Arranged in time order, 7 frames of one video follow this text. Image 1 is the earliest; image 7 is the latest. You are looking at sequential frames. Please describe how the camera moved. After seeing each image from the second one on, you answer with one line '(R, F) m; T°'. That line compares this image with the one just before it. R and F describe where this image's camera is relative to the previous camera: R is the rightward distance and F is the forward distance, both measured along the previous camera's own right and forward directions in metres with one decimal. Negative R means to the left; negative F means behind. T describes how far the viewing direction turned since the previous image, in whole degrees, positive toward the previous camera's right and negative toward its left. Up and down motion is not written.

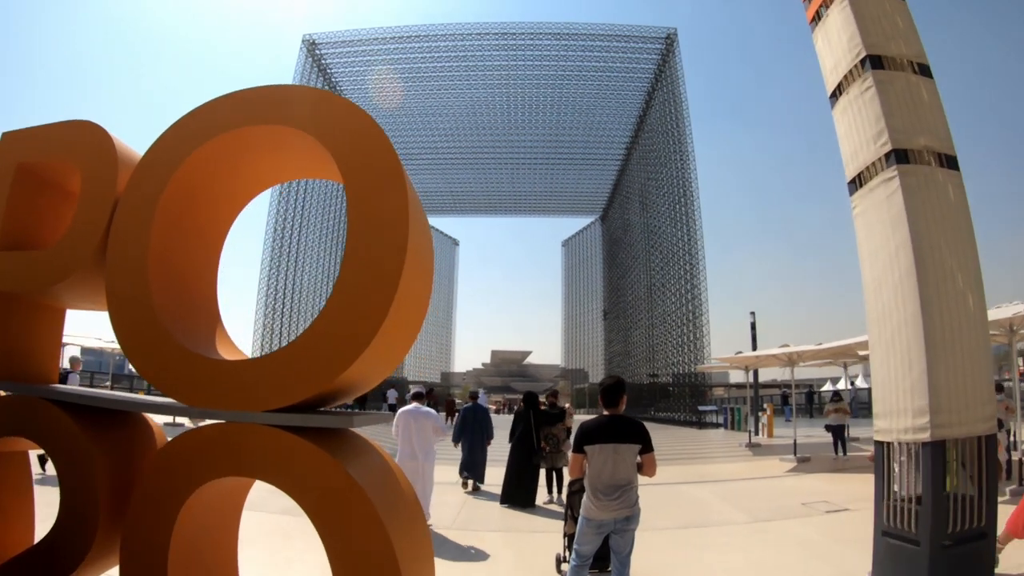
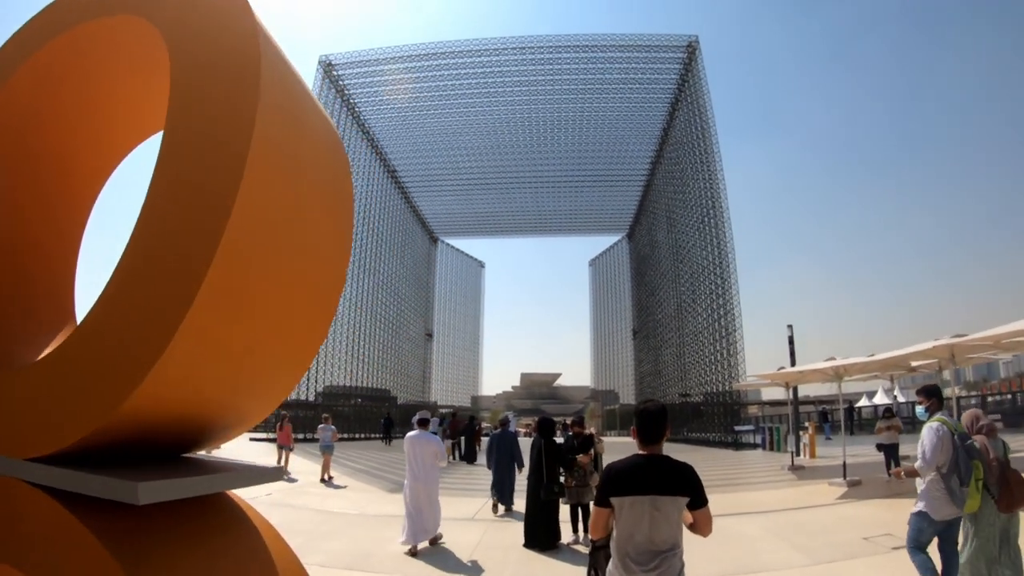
(+0.1, +0.8) m; -2°
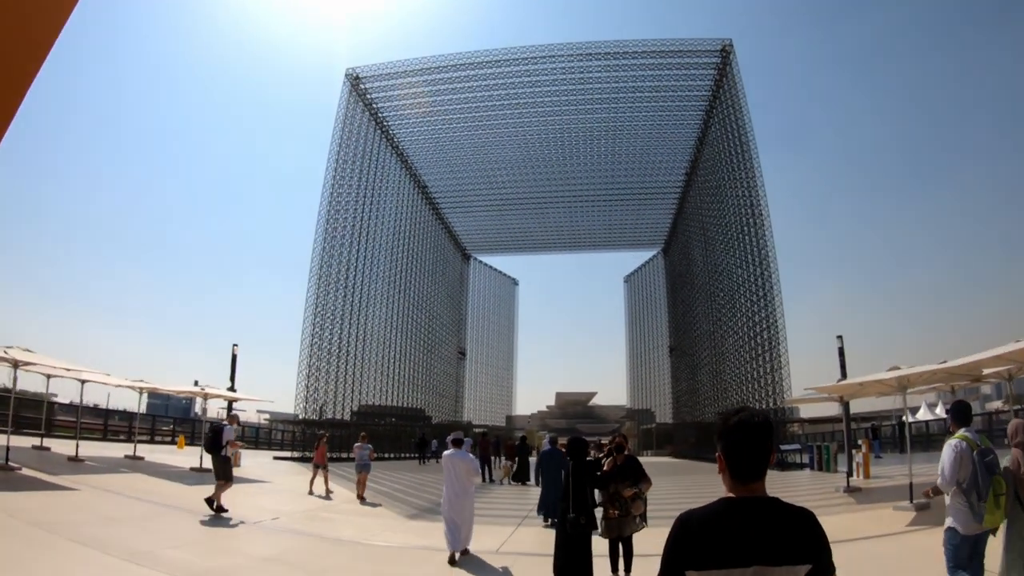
(+0.1, +0.8) m; -3°
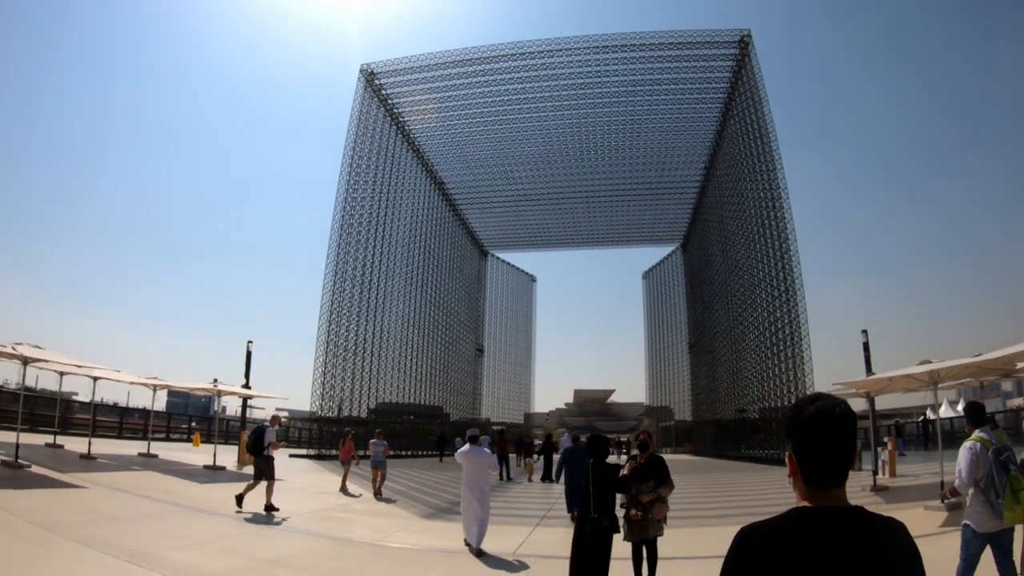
(0.0, +0.3) m; -2°
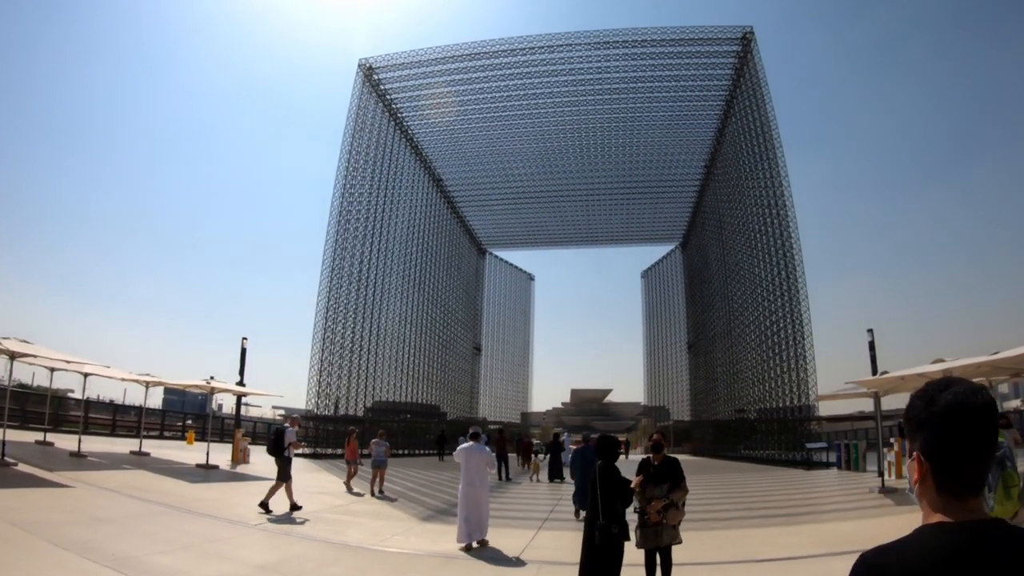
(-0.1, +0.3) m; 0°
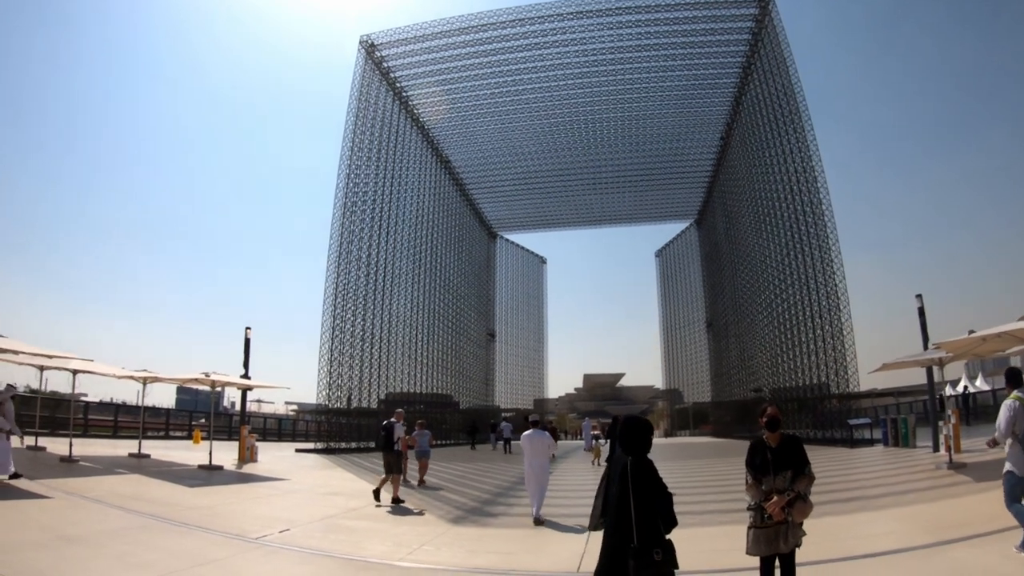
(-0.3, +1.3) m; -1°
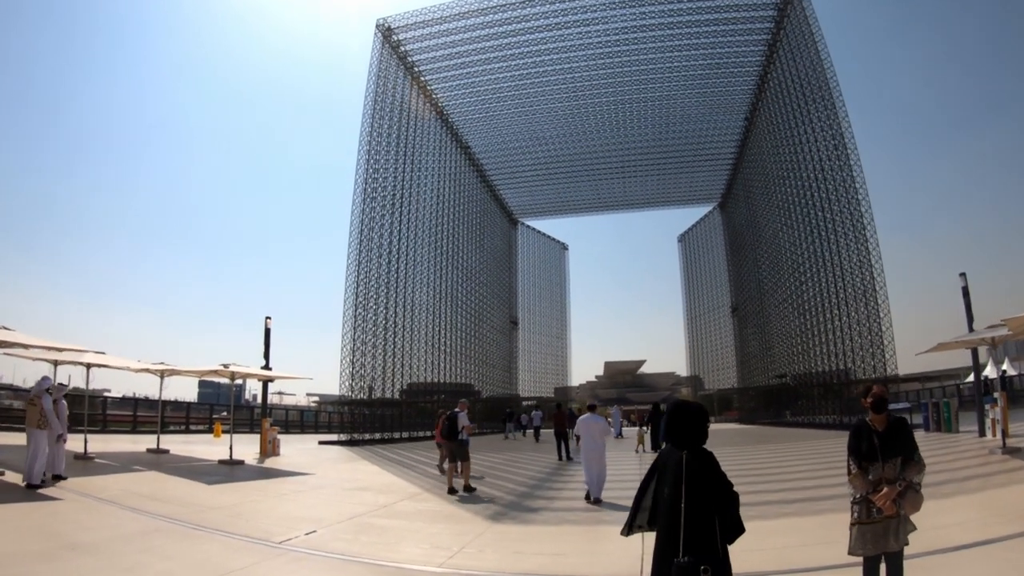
(-0.2, +0.5) m; -2°
